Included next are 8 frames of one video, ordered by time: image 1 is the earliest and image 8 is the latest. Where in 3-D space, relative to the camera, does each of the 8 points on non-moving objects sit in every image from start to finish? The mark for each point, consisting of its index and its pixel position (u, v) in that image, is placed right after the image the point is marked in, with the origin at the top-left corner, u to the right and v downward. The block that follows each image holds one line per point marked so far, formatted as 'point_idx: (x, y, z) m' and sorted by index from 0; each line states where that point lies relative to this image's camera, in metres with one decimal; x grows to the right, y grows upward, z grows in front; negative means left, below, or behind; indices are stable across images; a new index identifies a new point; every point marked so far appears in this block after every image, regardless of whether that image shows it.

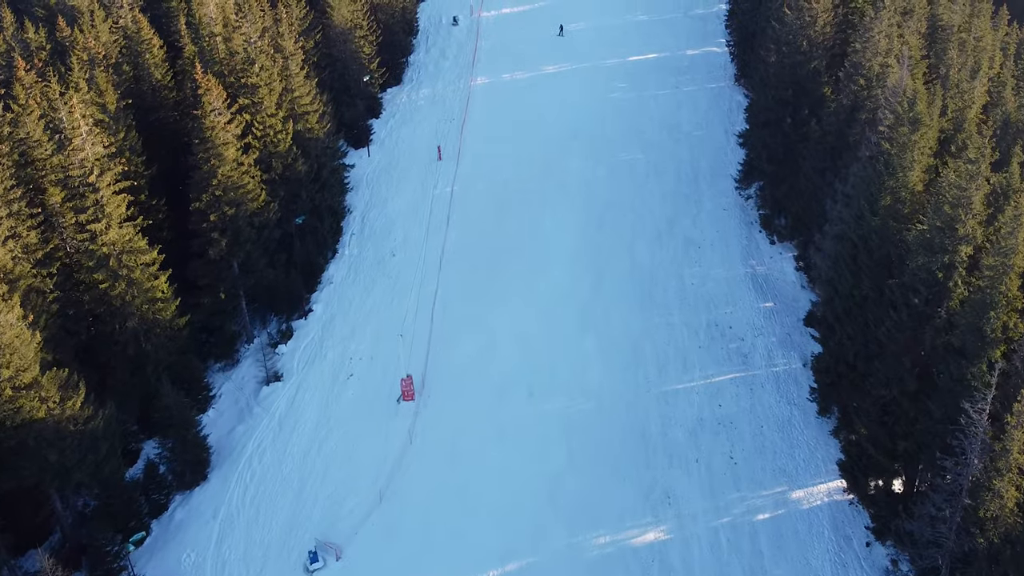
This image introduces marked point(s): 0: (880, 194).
0: (+8.8, +2.2, +19.6) m
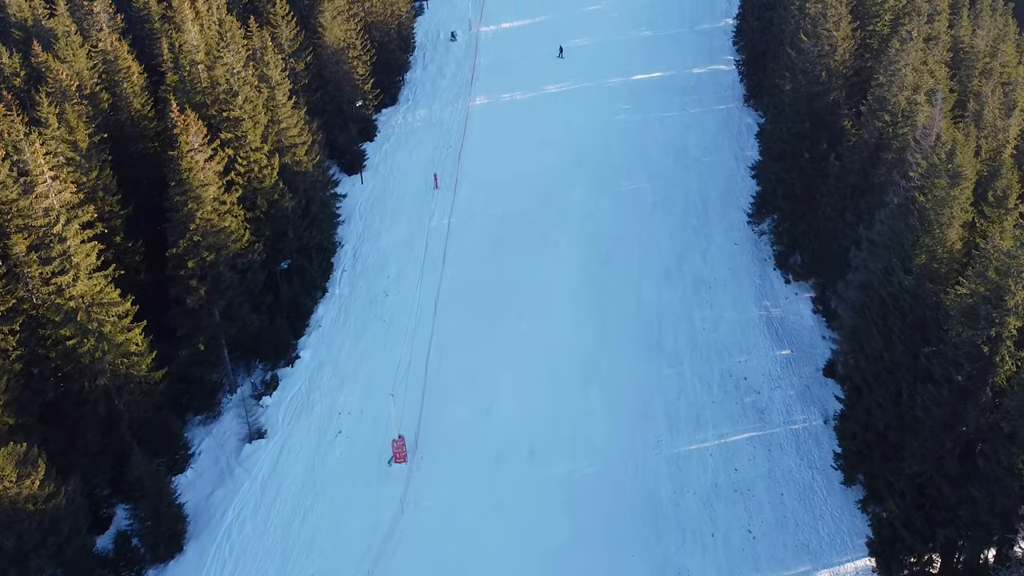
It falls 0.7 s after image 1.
0: (+8.8, +0.8, +17.9) m
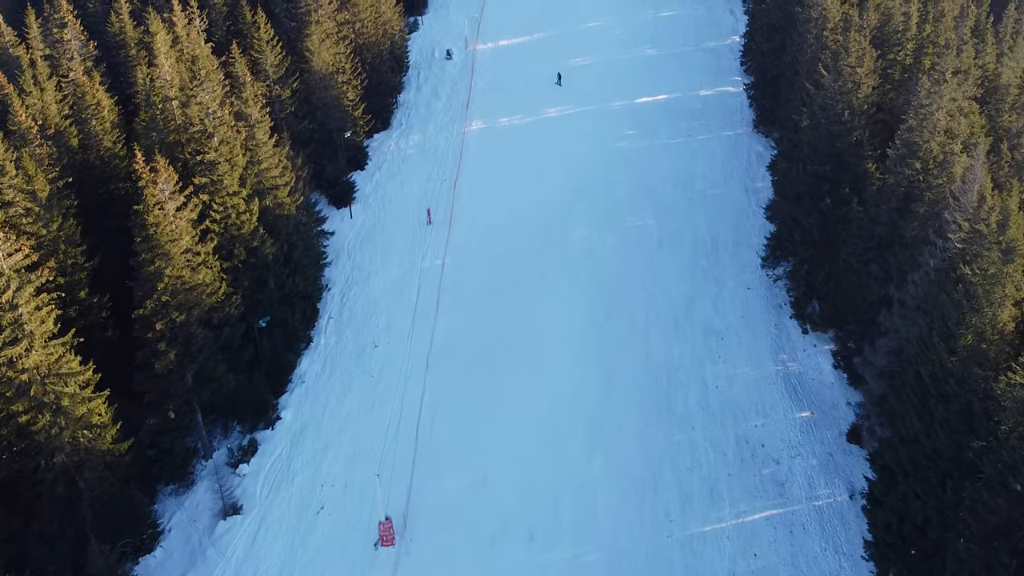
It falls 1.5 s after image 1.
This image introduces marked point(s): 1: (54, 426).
0: (+8.7, -0.8, +16.0) m
1: (-10.7, -3.2, +19.1) m
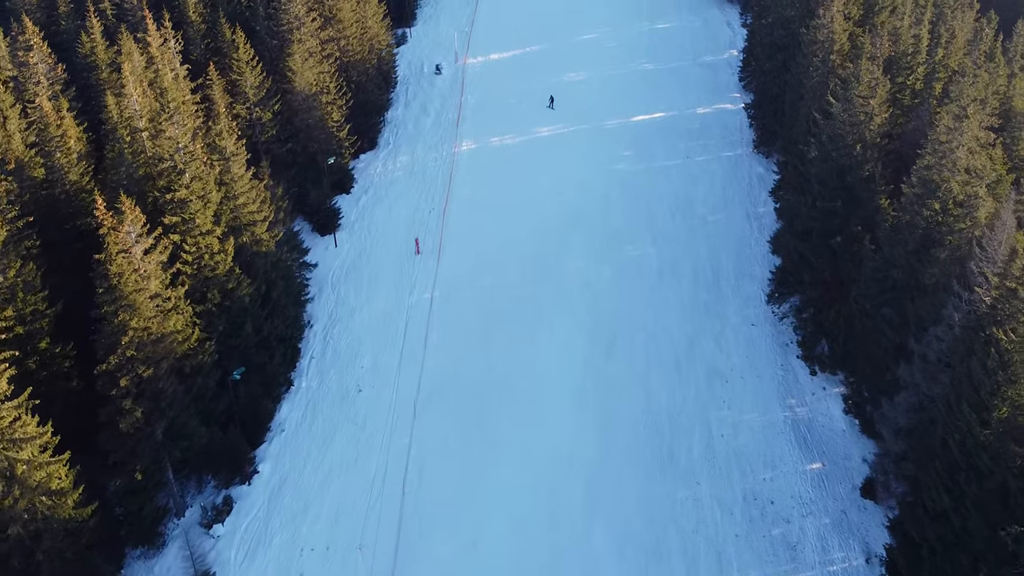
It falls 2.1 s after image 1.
0: (+8.6, -2.0, +14.7) m
1: (-10.9, -4.5, +17.6) m
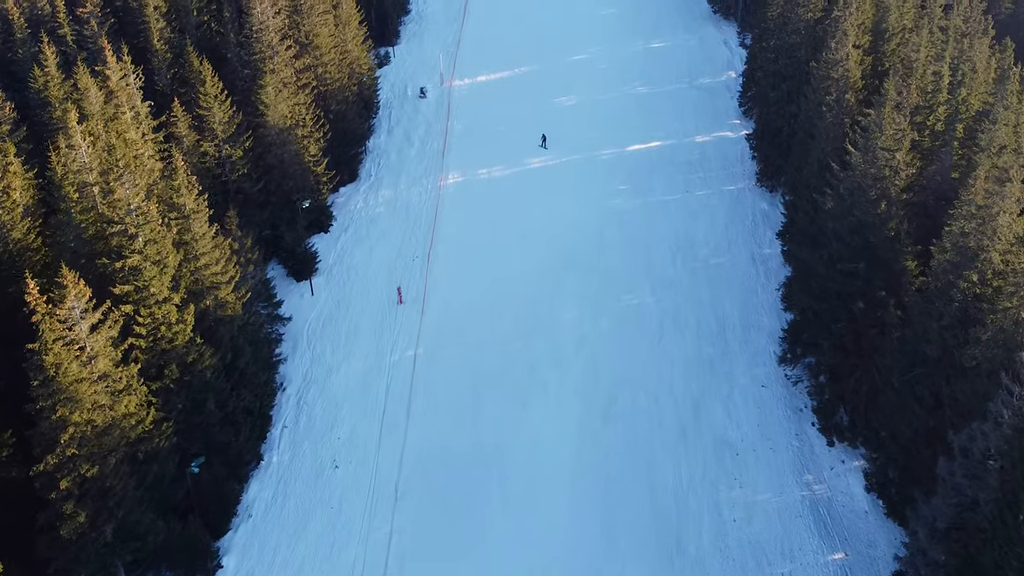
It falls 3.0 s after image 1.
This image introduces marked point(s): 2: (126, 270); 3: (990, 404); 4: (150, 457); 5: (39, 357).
0: (+8.5, -3.7, +12.7) m
1: (-11.0, -6.3, +15.3) m
2: (-9.2, +0.4, +19.5) m
3: (+9.4, -2.3, +16.0) m
4: (-8.6, -4.0, +19.3) m
5: (-9.6, -1.3, +16.7) m
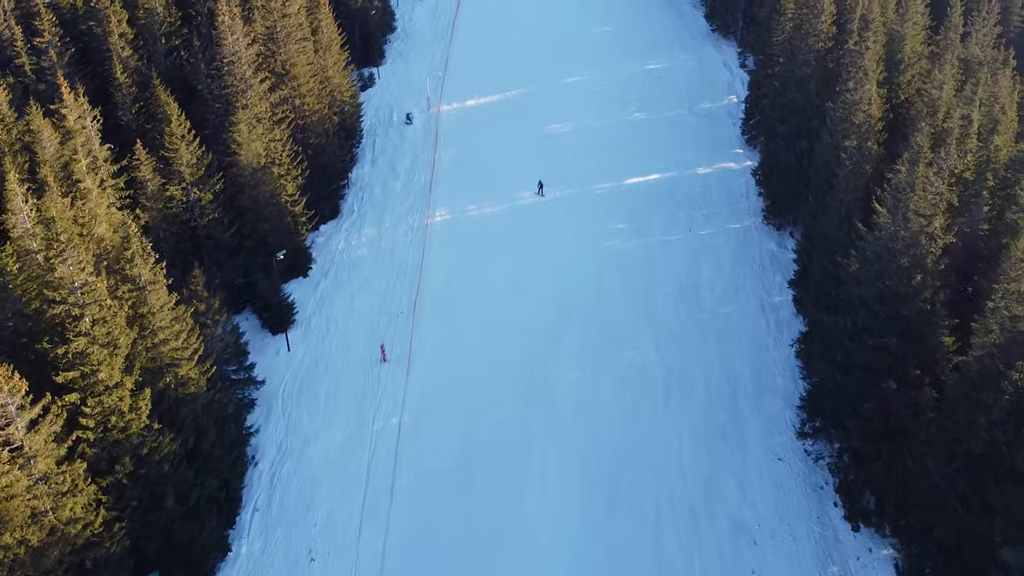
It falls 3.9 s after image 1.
0: (+8.5, -5.5, +10.7) m
1: (-11.0, -8.2, +13.1) m
2: (-9.4, -1.4, +17.3) m
3: (+9.3, -4.0, +14.0) m
4: (-8.7, -5.9, +17.0) m
5: (-9.7, -3.1, +14.5) m
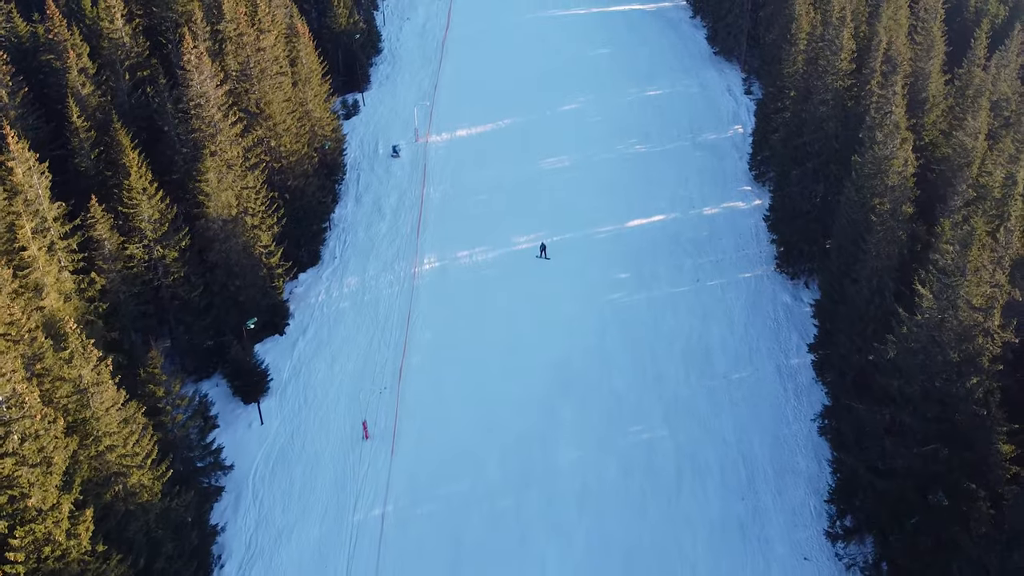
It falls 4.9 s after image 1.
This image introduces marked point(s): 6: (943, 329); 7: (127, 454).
0: (+8.5, -7.5, +8.4) m
1: (-11.0, -10.3, +10.6) m
2: (-9.4, -3.5, +14.8) m
3: (+9.3, -6.0, +11.8) m
4: (-8.7, -7.9, +14.6) m
5: (-9.7, -5.2, +12.0) m
6: (+8.8, -0.9, +16.5) m
7: (-8.1, -3.5, +17.1) m
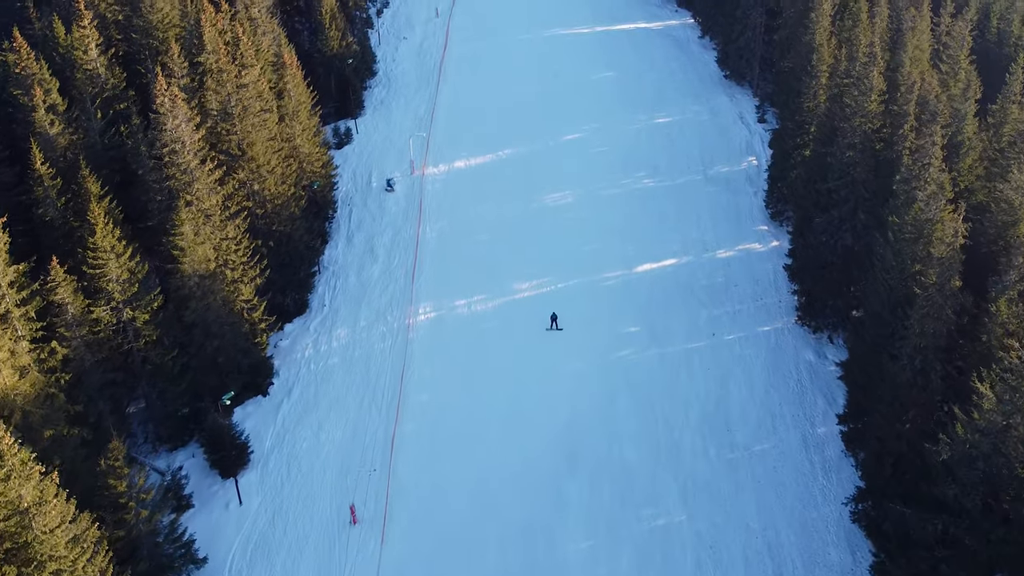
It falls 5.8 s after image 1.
0: (+8.6, -9.4, +6.3) m
1: (-10.9, -12.1, +8.5) m
2: (-9.3, -5.3, +12.7) m
3: (+9.4, -7.9, +9.7) m
4: (-8.6, -9.8, +12.5) m
5: (-9.6, -7.0, +9.9) m
6: (+8.8, -2.7, +14.4) m
7: (-8.0, -5.4, +15.0) m
